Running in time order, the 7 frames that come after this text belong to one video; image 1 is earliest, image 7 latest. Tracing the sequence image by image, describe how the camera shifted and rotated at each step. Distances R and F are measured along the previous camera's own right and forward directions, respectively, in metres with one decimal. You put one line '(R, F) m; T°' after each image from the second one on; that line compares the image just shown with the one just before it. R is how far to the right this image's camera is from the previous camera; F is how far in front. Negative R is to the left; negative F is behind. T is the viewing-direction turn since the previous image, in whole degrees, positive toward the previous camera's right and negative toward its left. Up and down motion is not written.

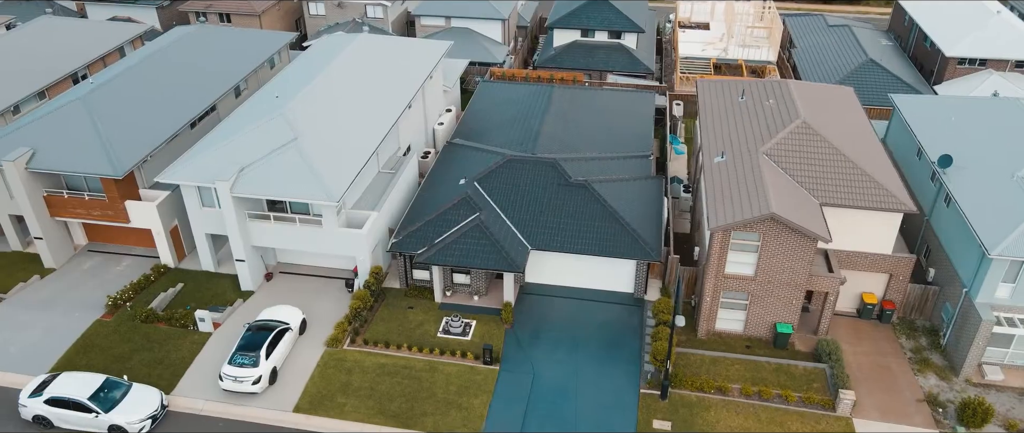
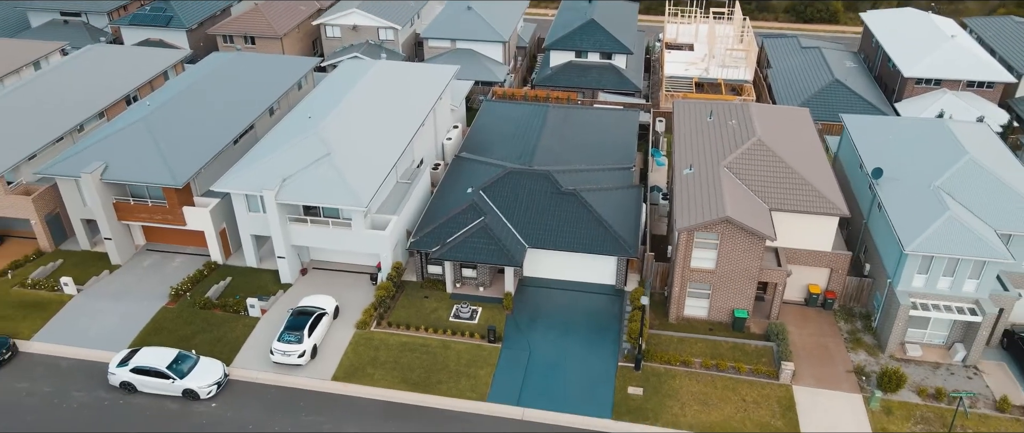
(0.0, -4.0) m; 0°
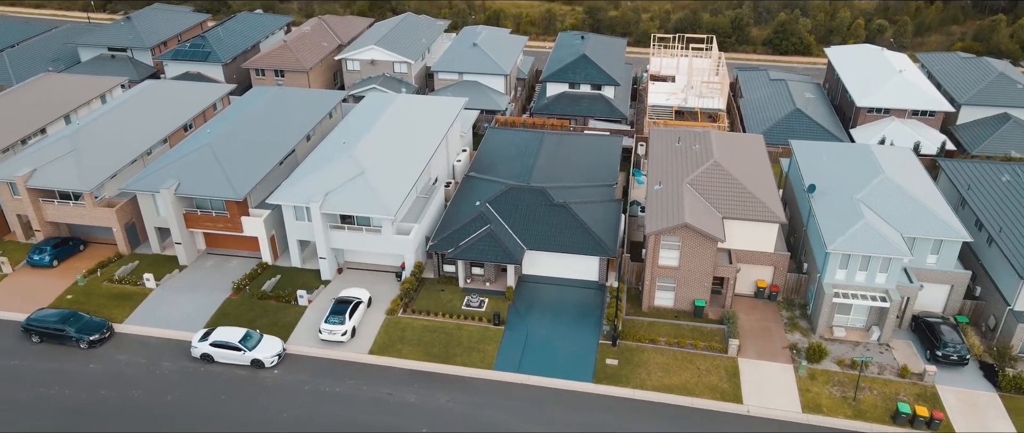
(0.0, -5.7) m; 0°
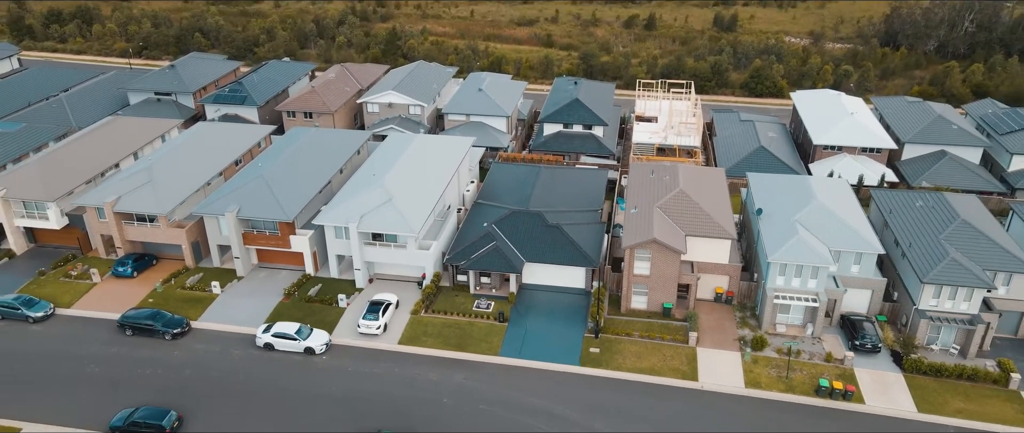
(-0.1, -6.9) m; 0°
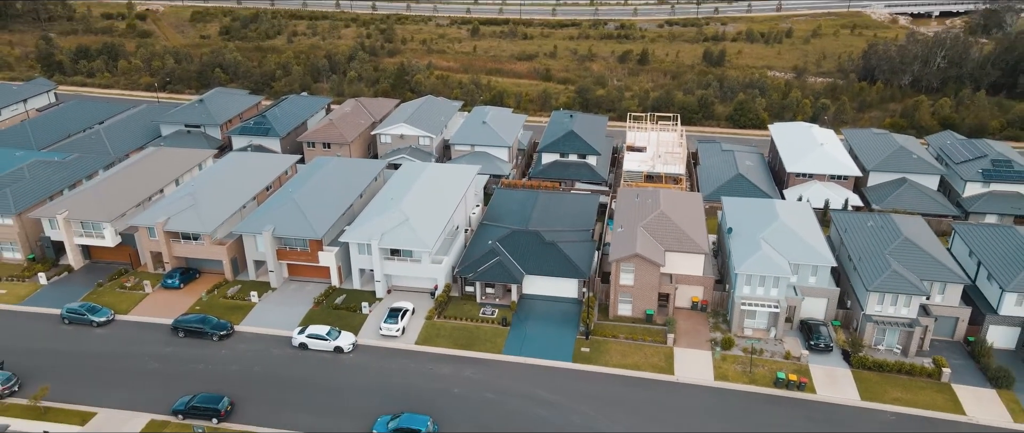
(-0.1, -5.5) m; 0°
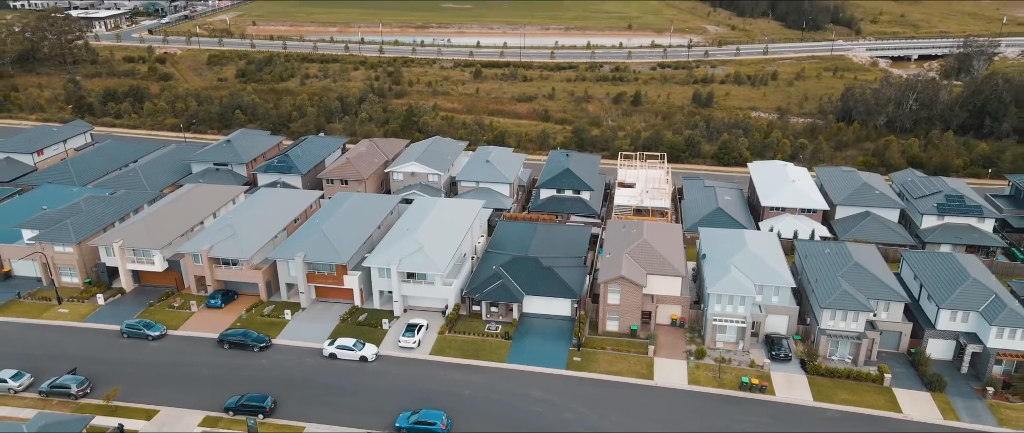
(-0.1, -6.4) m; 0°
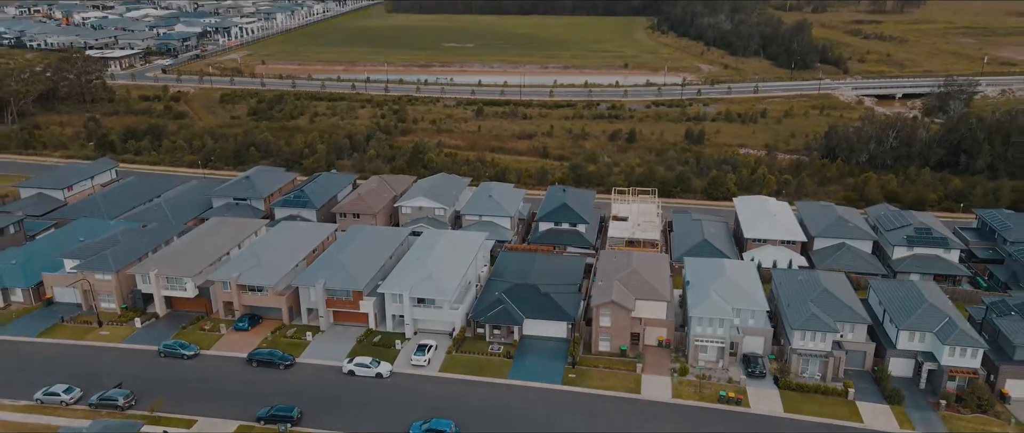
(-0.1, -5.2) m; 0°
